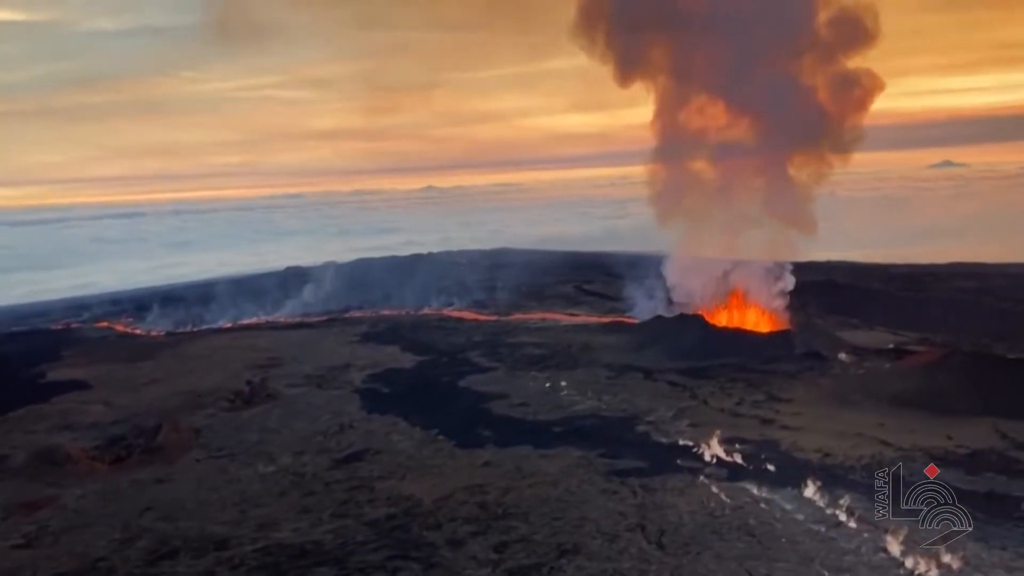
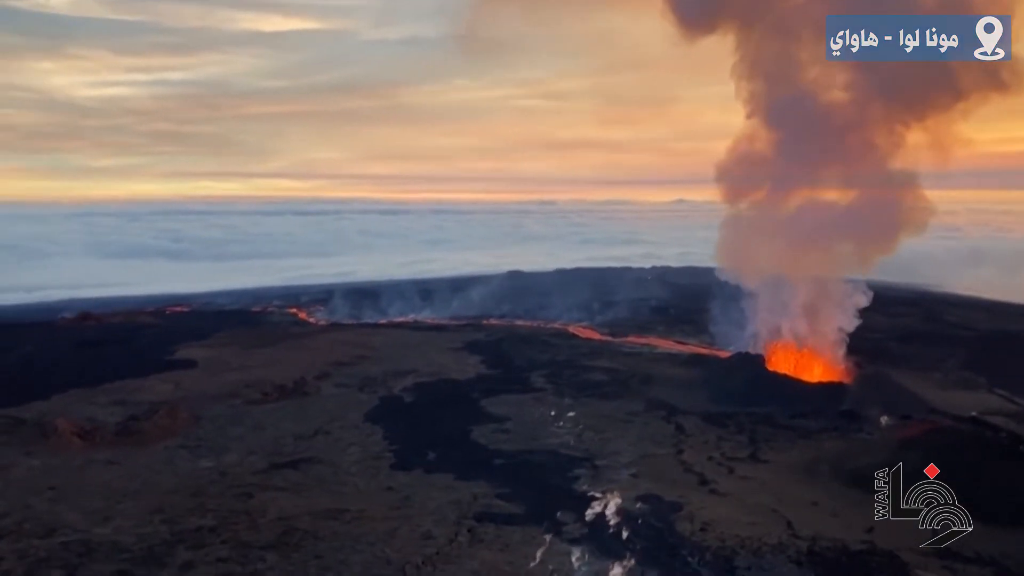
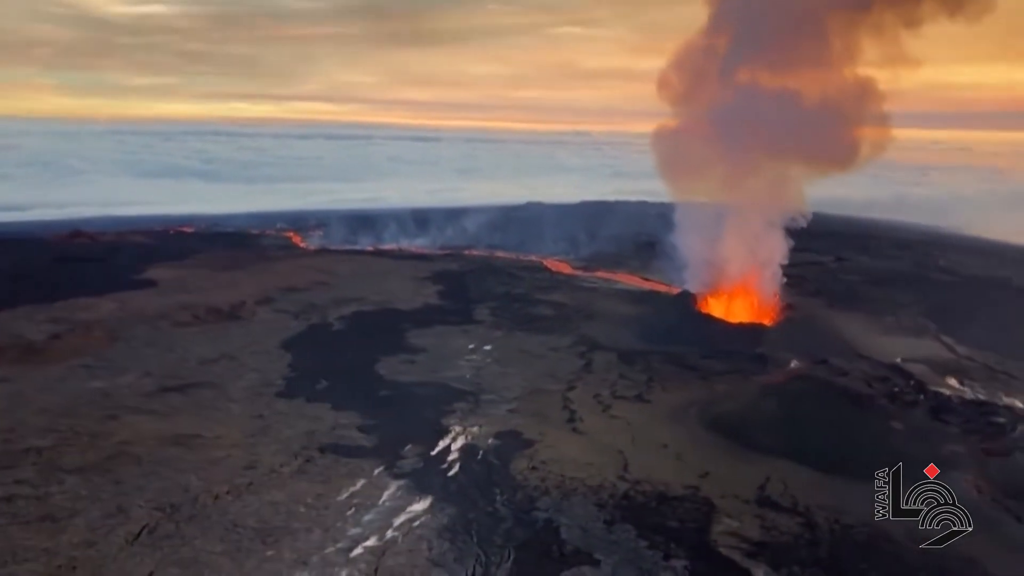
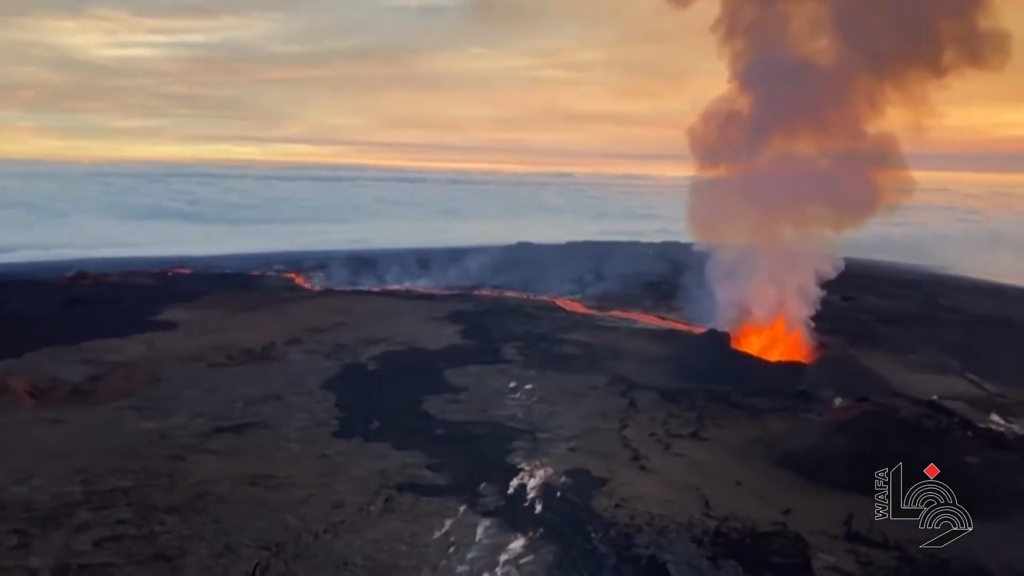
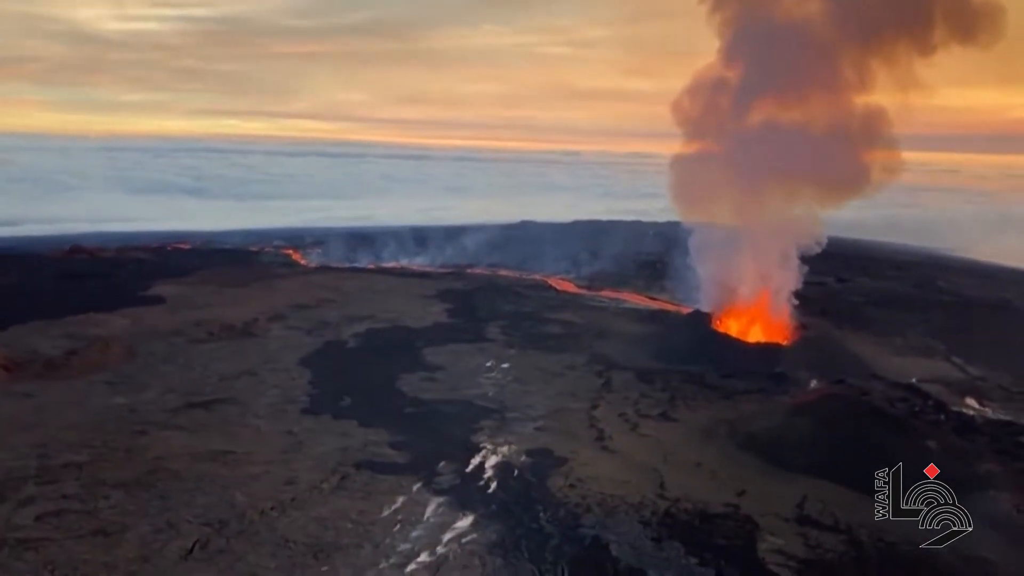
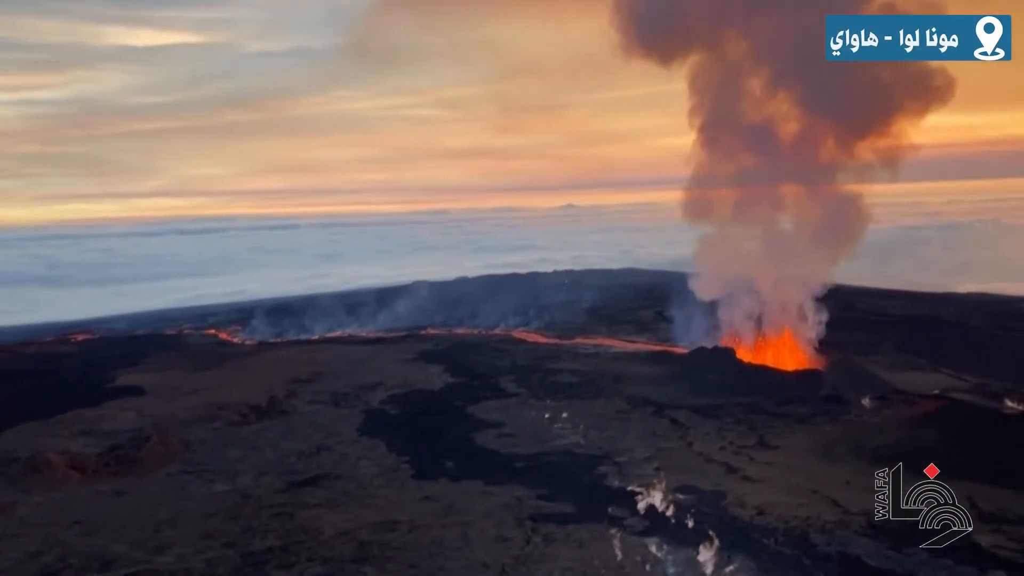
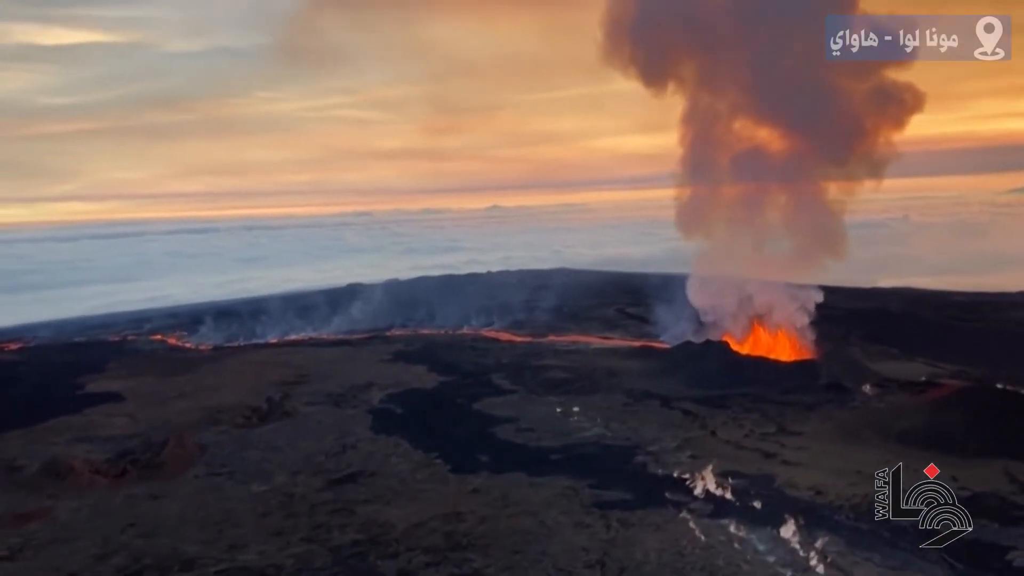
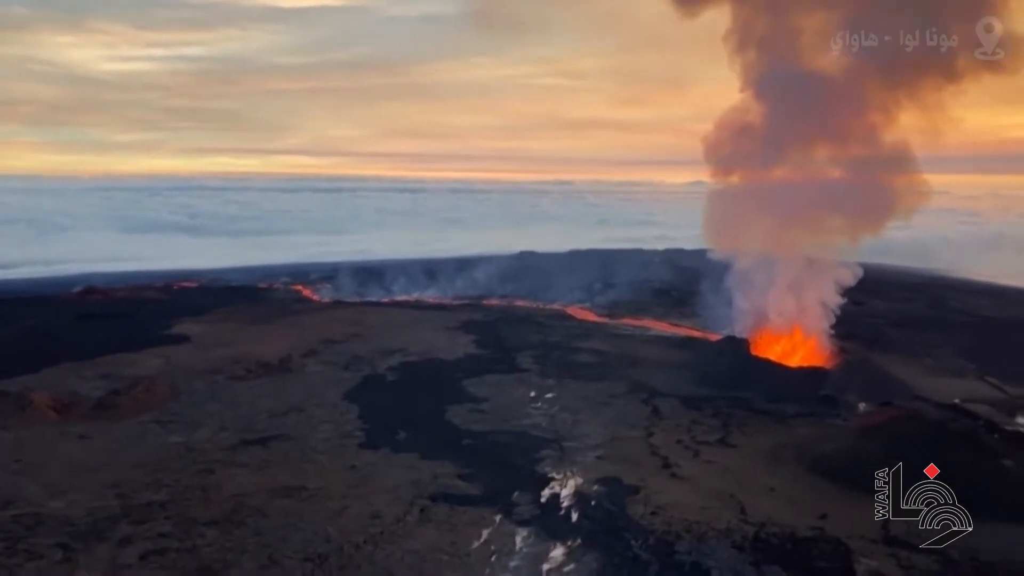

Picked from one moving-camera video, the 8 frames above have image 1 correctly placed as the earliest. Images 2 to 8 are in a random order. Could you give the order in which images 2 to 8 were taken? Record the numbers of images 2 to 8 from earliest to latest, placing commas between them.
7, 6, 2, 8, 4, 5, 3
